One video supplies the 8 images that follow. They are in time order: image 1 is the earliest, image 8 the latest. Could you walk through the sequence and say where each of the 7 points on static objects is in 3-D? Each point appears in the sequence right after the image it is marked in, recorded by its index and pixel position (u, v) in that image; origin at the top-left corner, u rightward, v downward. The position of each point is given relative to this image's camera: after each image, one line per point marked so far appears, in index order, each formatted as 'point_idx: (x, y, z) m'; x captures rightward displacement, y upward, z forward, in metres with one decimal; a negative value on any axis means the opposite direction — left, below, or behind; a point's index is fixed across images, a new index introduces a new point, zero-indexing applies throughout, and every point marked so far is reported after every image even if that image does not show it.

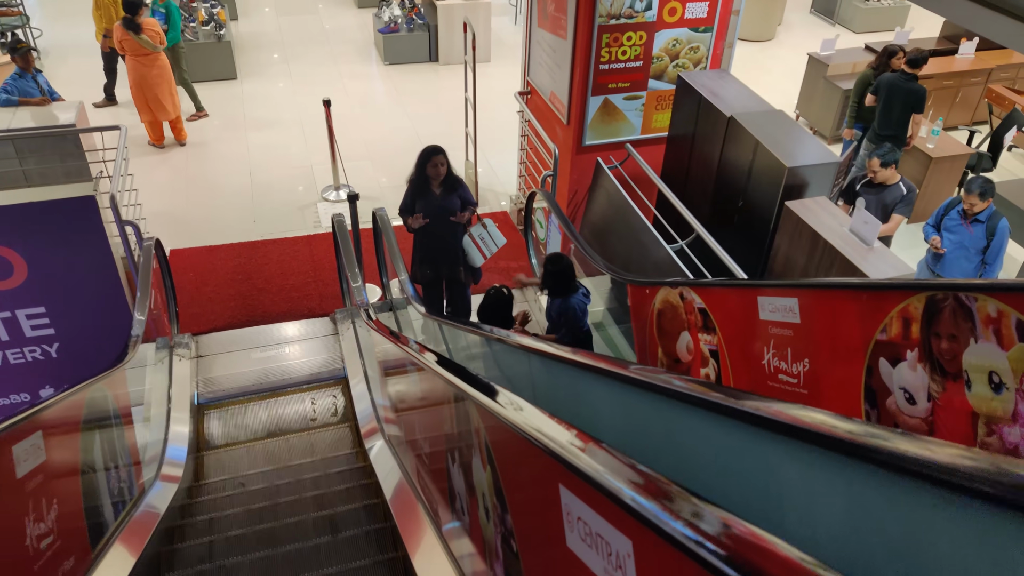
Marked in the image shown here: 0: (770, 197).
0: (+1.4, +0.5, +4.1) m
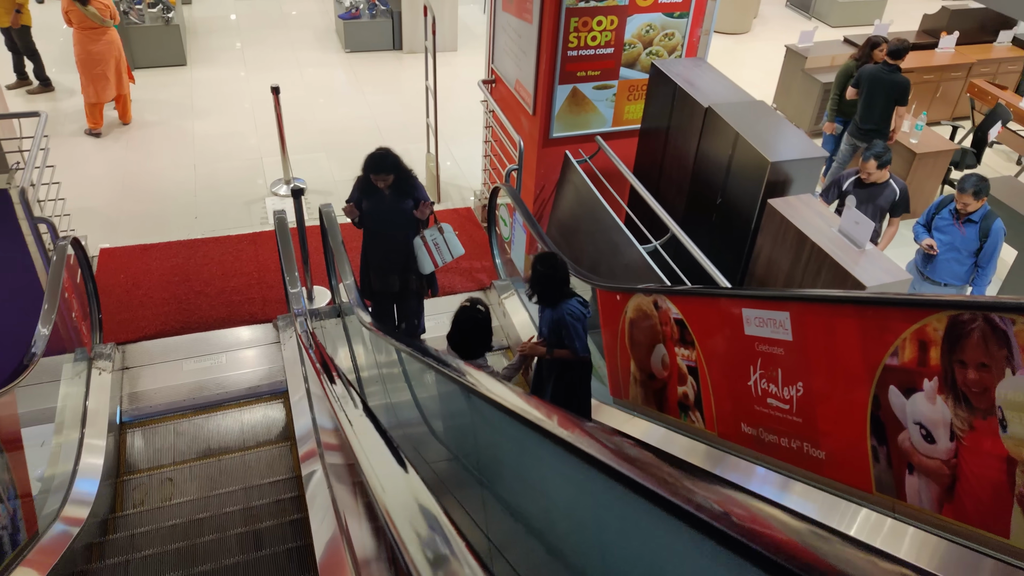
0: (+1.2, +0.5, +3.8) m
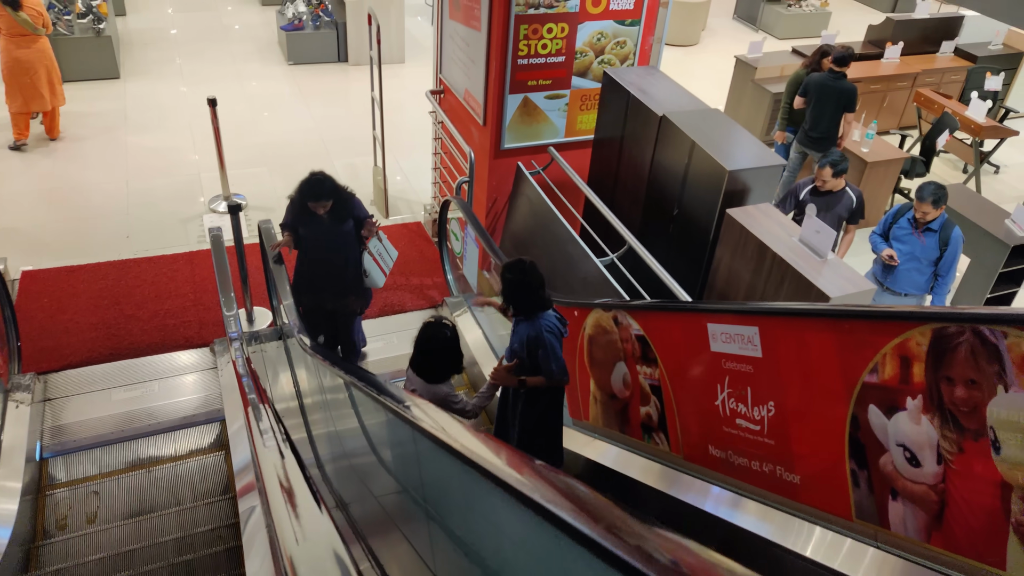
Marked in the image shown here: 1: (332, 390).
0: (+1.0, +0.4, +3.7) m
1: (-0.8, -0.4, +3.3) m
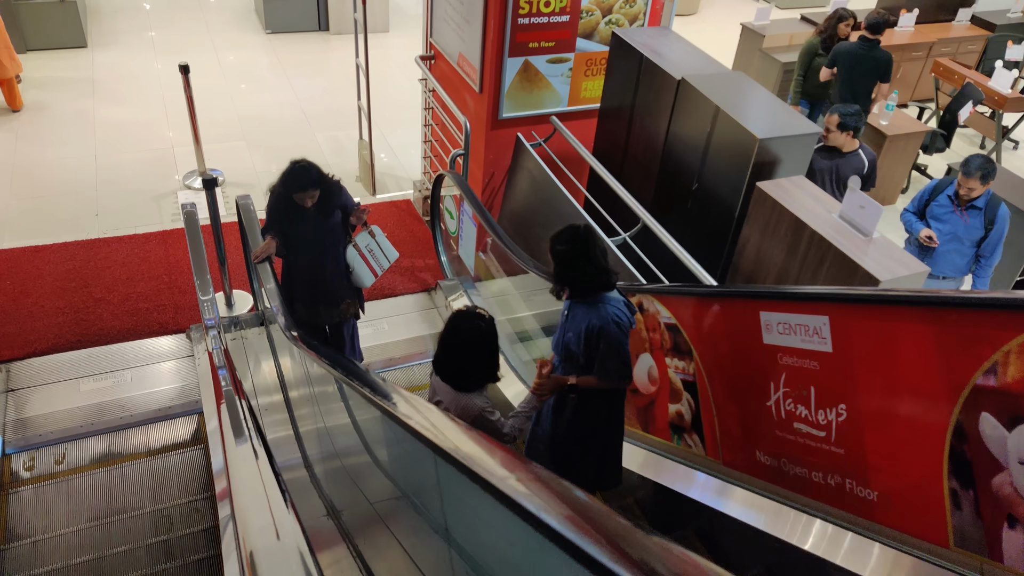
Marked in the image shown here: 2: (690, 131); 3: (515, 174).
0: (+1.0, +0.5, +3.3) m
1: (-0.8, -0.4, +3.0) m
2: (+0.9, +0.8, +3.6) m
3: (0.0, +0.7, +4.4) m
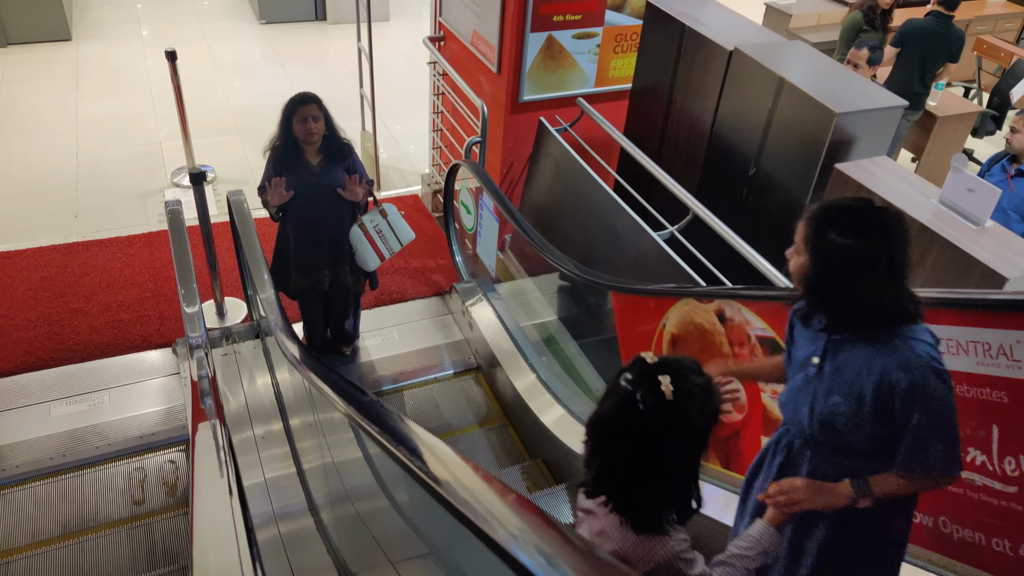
0: (+1.1, +0.5, +2.9) m
1: (-0.6, -0.4, +2.5) m
2: (+1.0, +0.8, +3.2) m
3: (+0.1, +0.7, +4.0) m
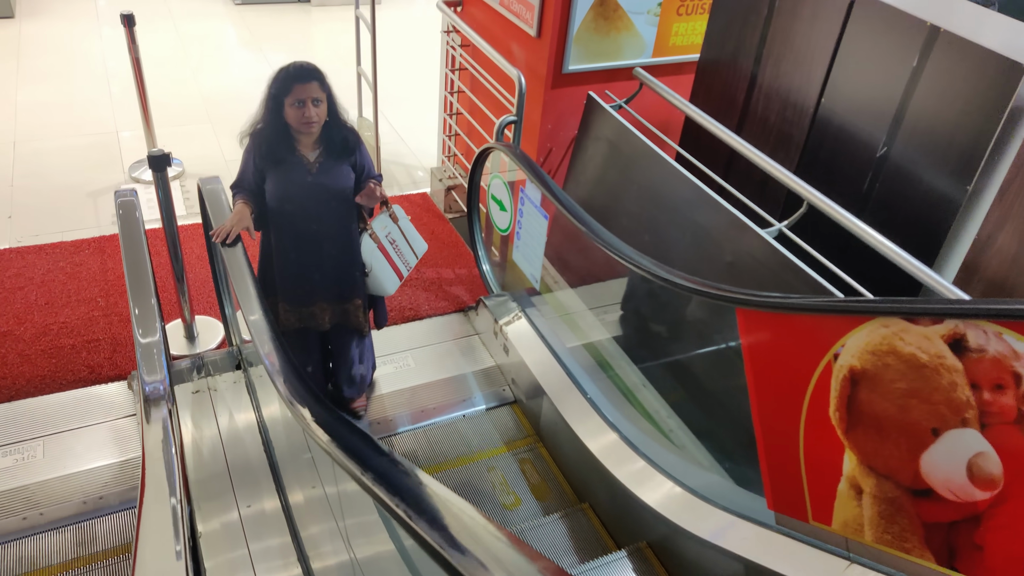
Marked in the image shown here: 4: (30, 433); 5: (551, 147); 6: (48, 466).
0: (+1.3, +0.4, +2.2) m
1: (-0.4, -0.4, +1.7) m
2: (+1.2, +0.7, +2.5) m
3: (+0.3, +0.6, +3.2) m
4: (-1.7, -0.5, +2.7) m
5: (+0.2, +0.6, +3.4) m
6: (-1.6, -0.6, +2.5) m
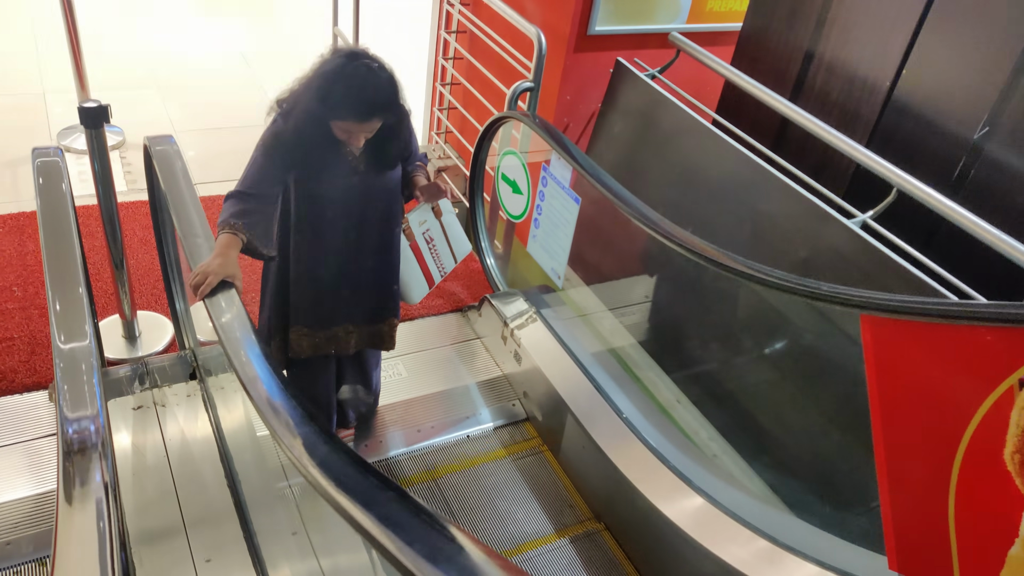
0: (+1.4, +0.4, +1.8) m
1: (-0.3, -0.4, +1.2) m
2: (+1.3, +0.7, +2.1) m
3: (+0.4, +0.6, +2.8) m
4: (-1.7, -0.5, +2.1) m
5: (+0.2, +0.6, +2.9) m
6: (-1.5, -0.6, +1.9) m
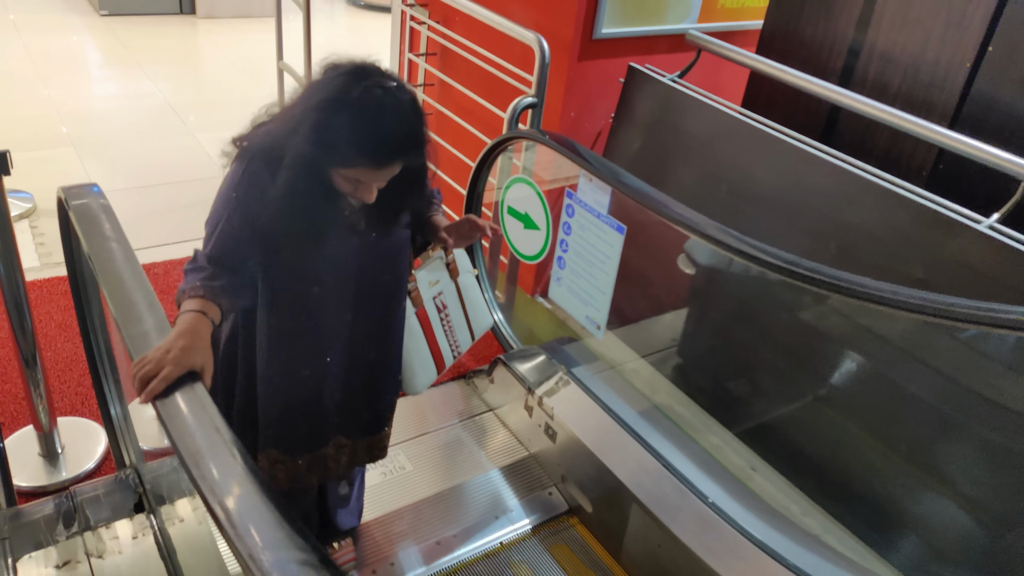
0: (+1.5, +0.4, +1.4) m
1: (0.0, -0.5, +0.7) m
2: (+1.3, +0.7, +1.7) m
3: (+0.4, +0.5, +2.3) m
4: (-1.5, -0.7, +1.4) m
5: (+0.2, +0.5, +2.5) m
6: (-1.3, -0.8, +1.3) m
